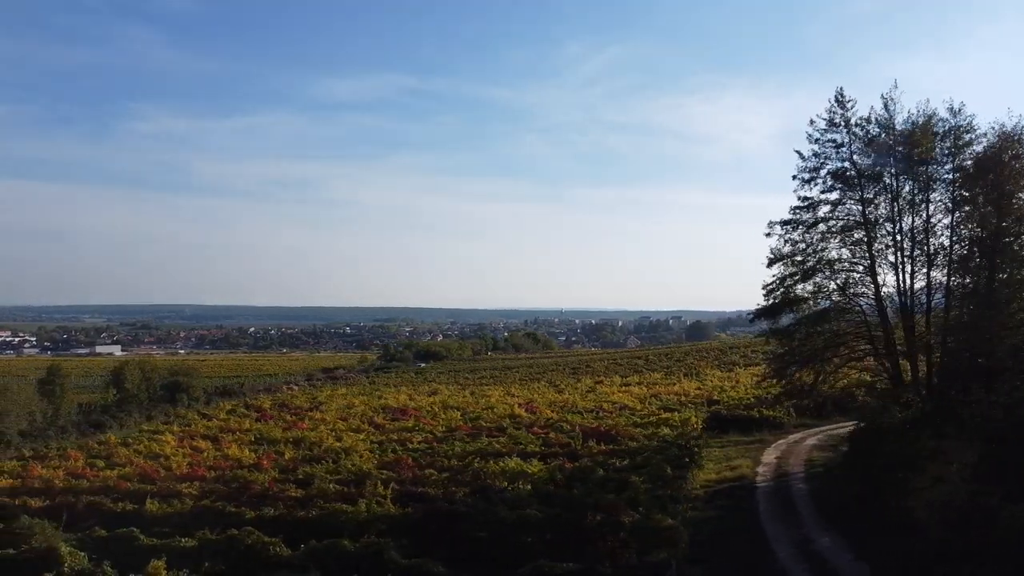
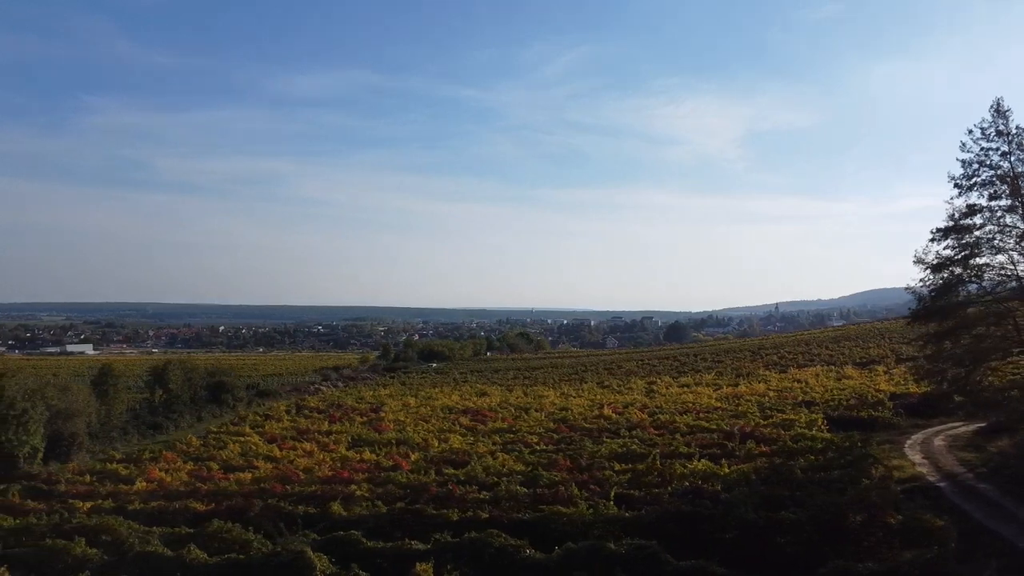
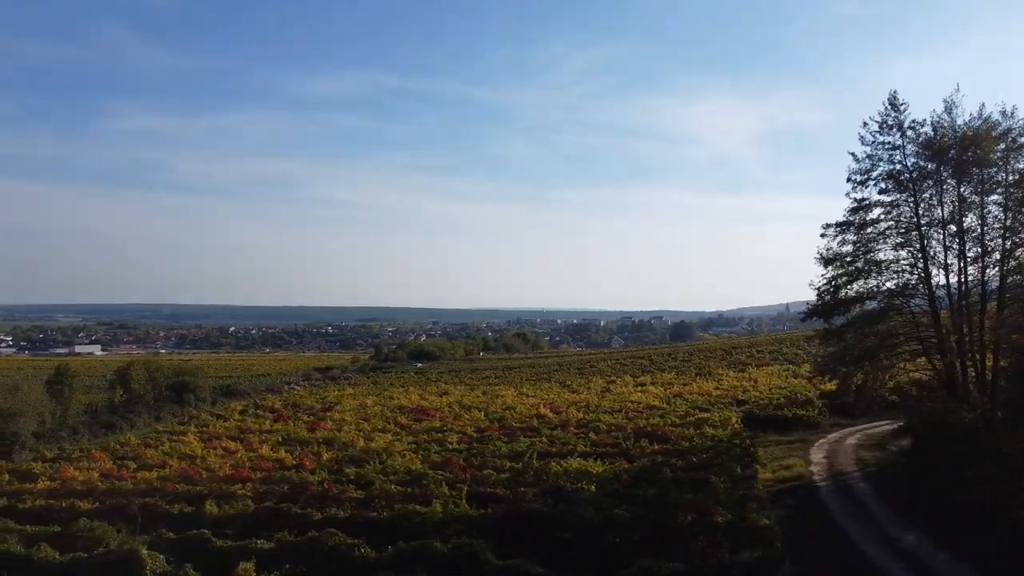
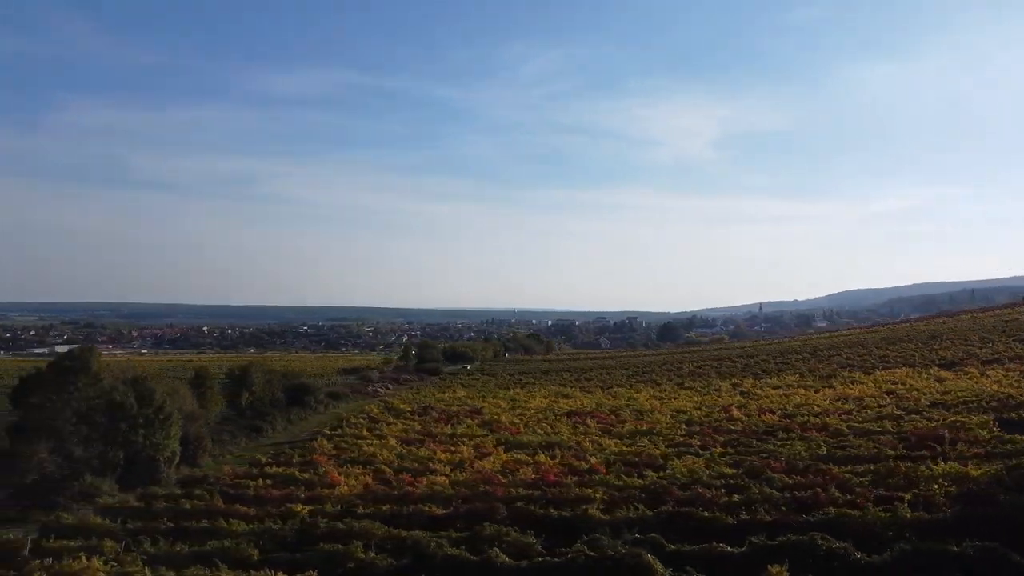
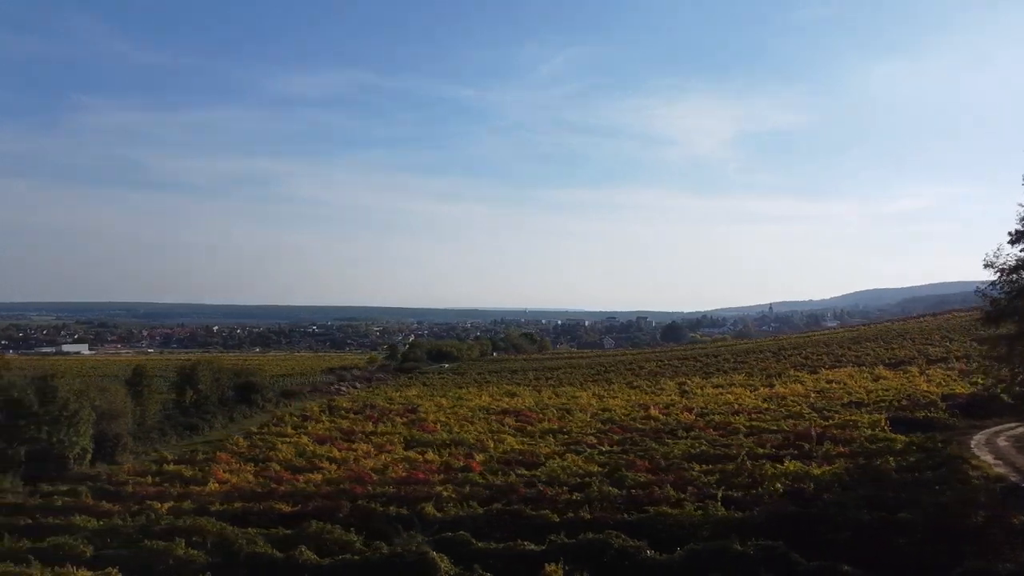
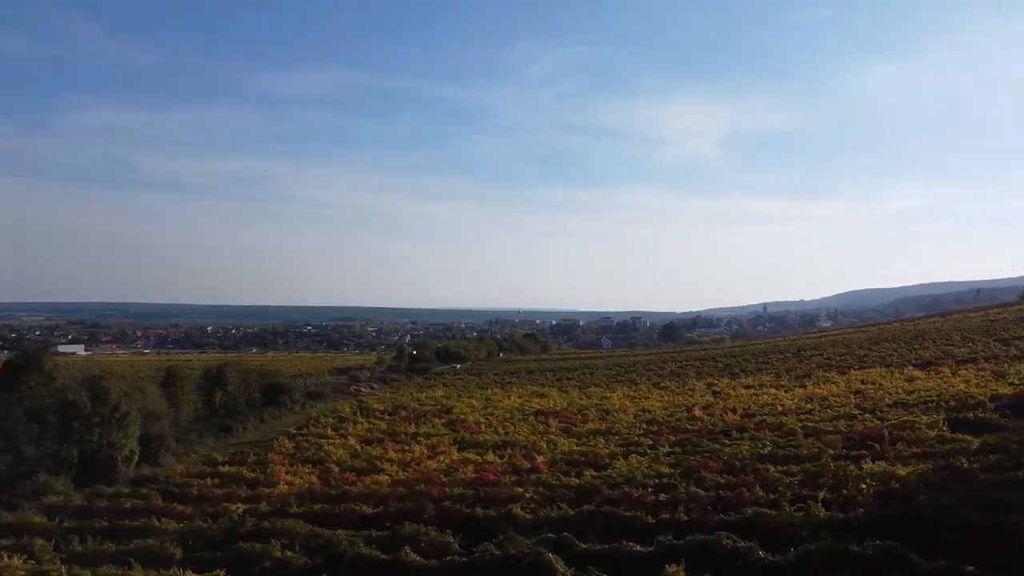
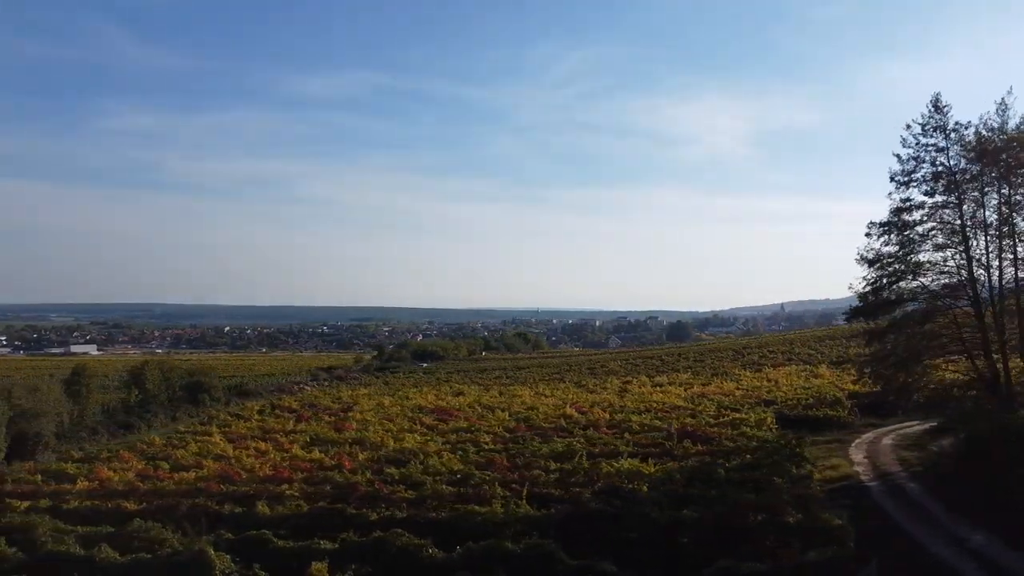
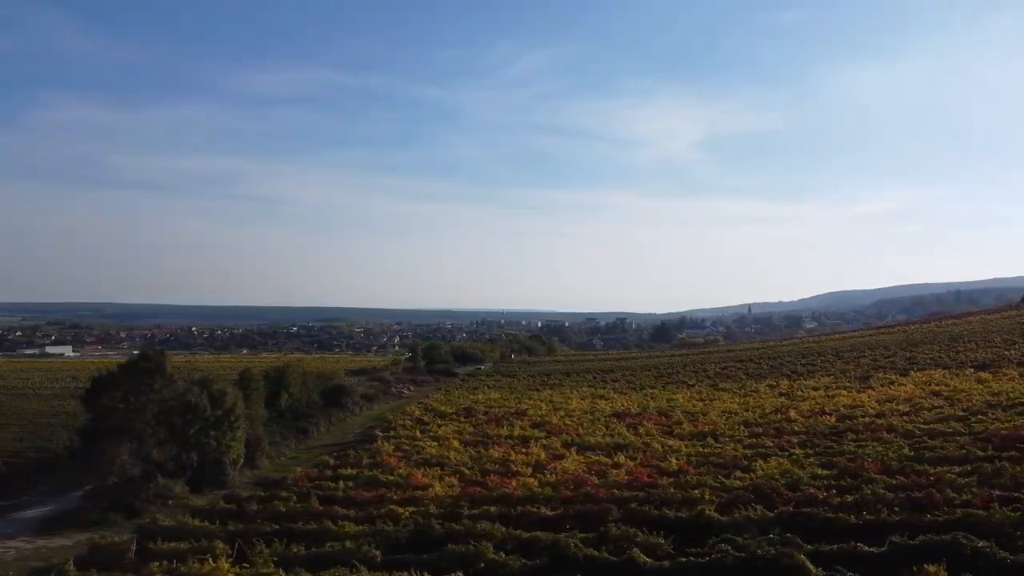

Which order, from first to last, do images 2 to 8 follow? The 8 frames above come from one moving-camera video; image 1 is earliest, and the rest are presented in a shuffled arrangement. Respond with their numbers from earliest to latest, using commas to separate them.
3, 7, 2, 5, 6, 4, 8
